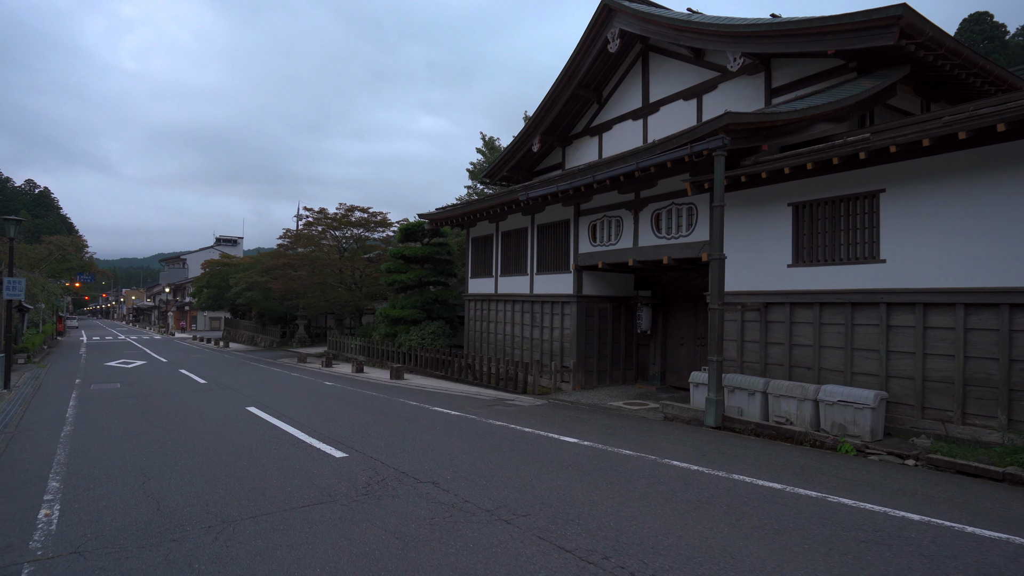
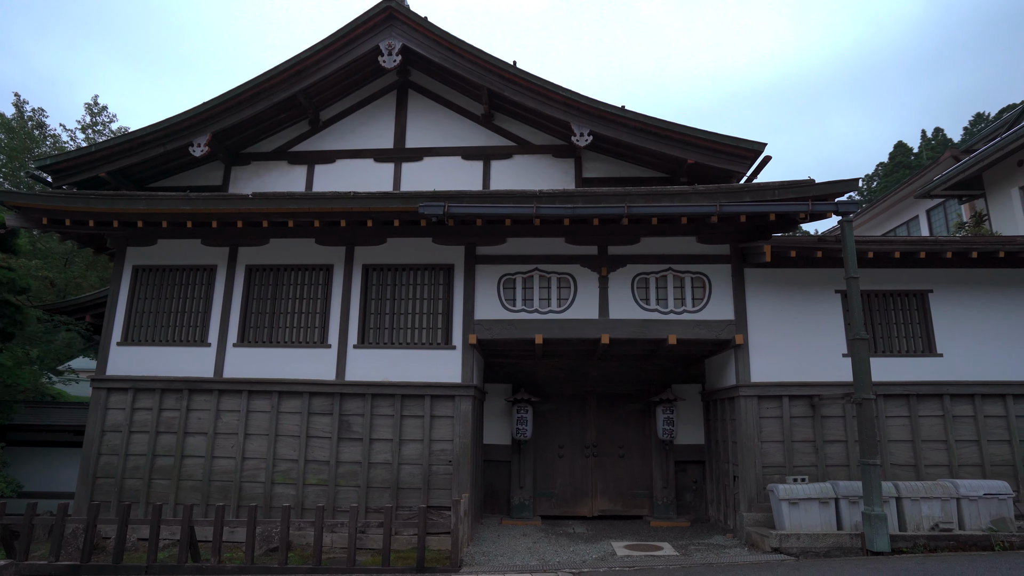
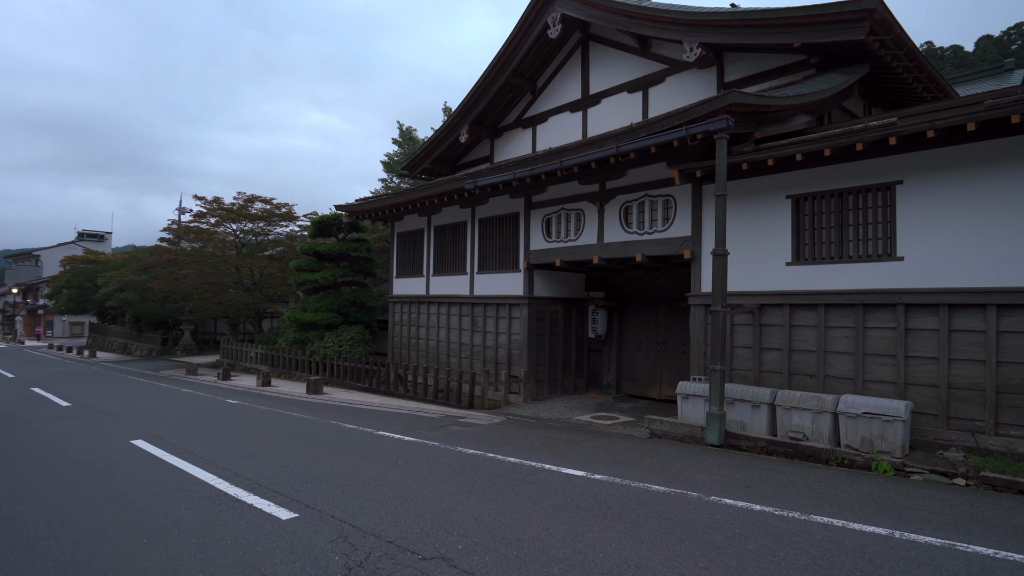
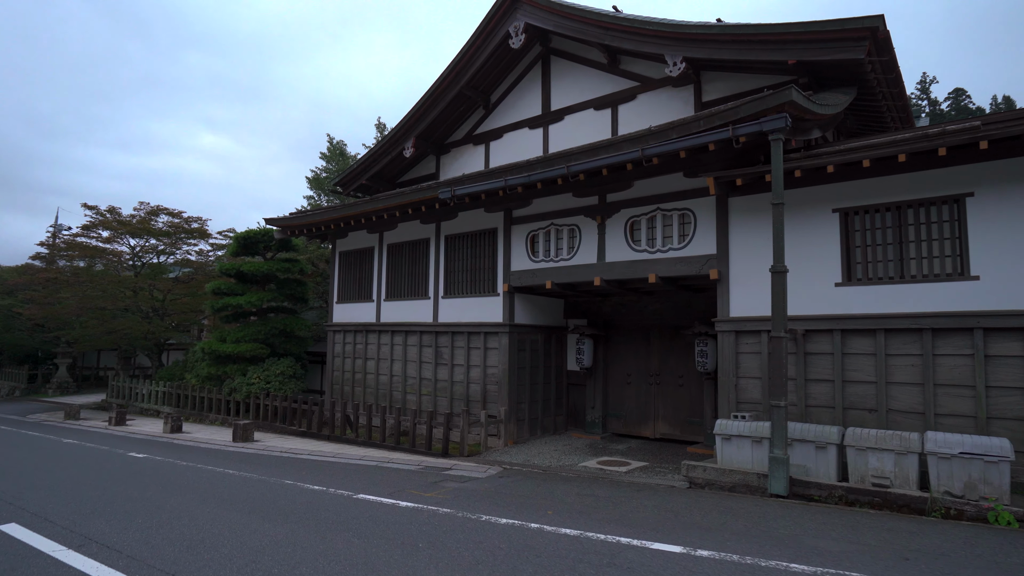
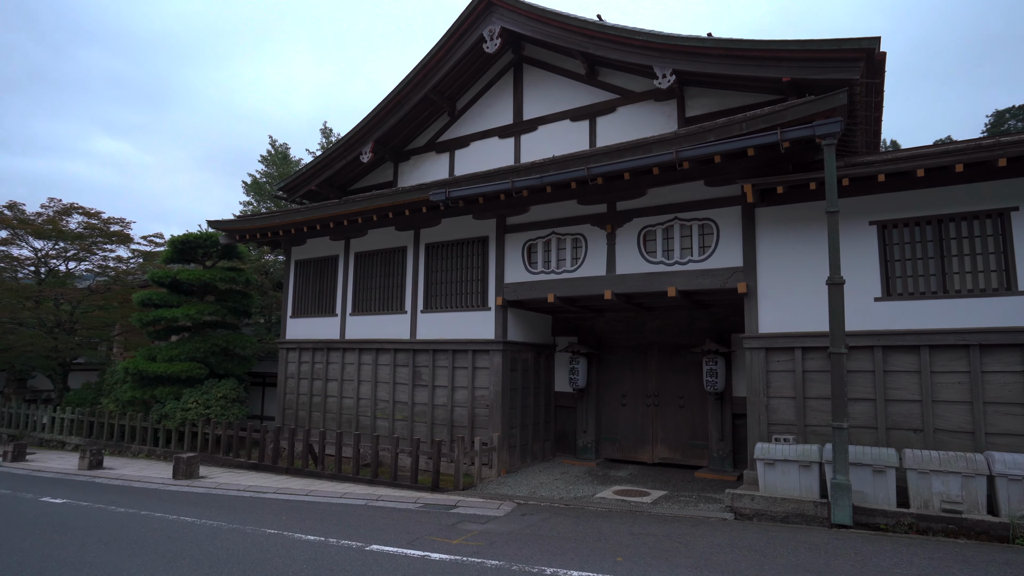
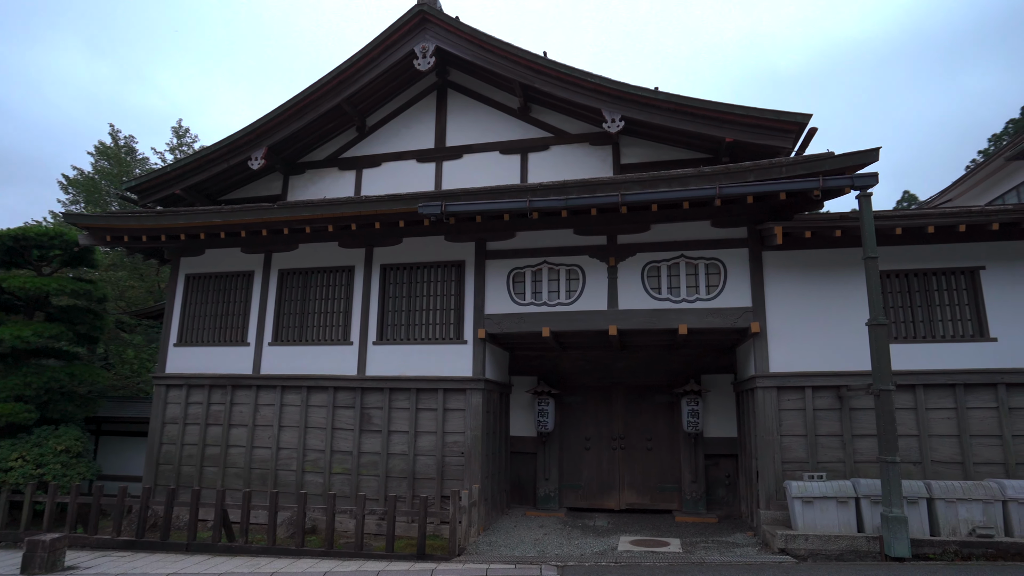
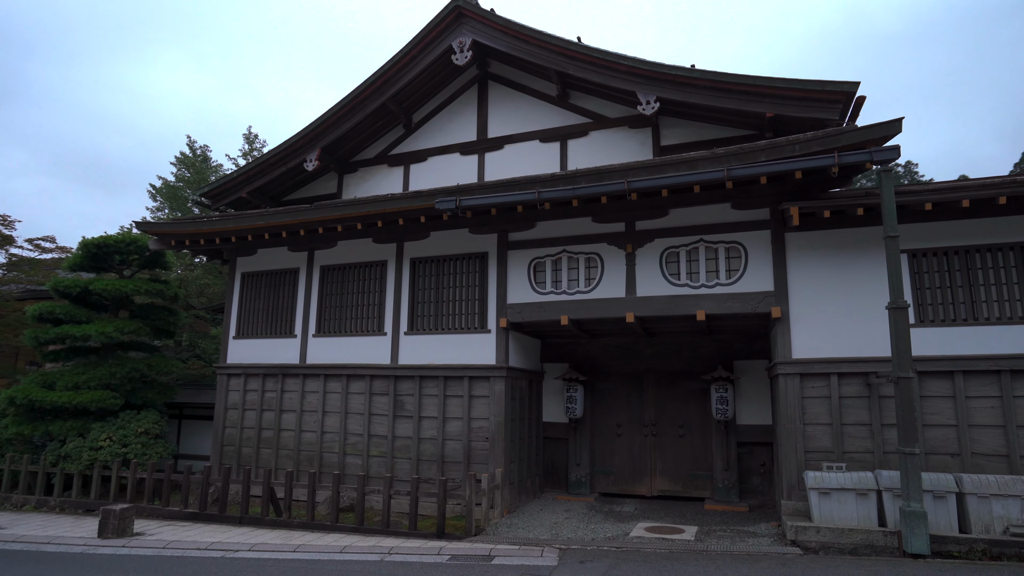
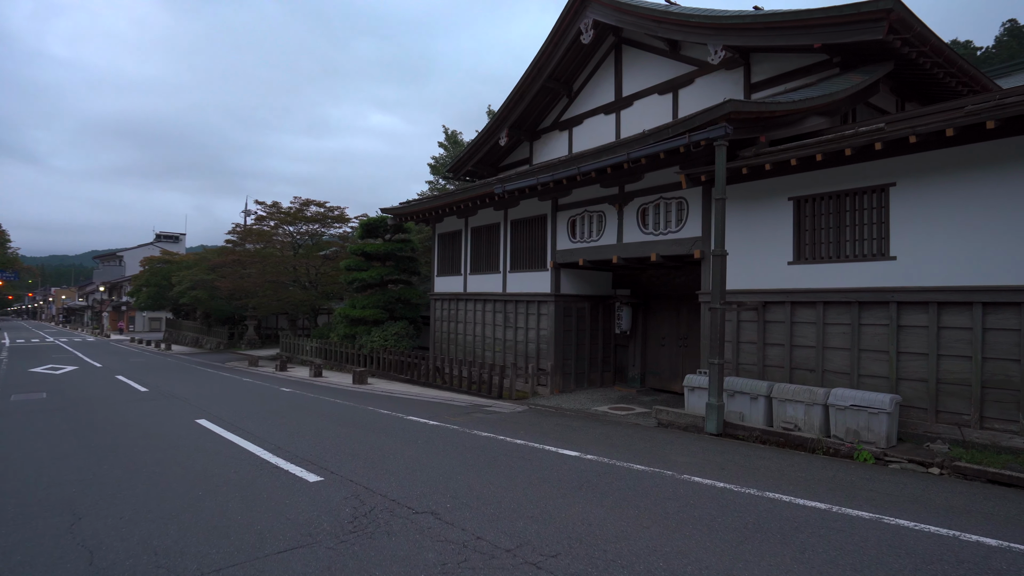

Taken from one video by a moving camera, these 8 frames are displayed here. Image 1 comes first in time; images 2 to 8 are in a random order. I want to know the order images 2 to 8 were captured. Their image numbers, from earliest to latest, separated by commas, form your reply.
8, 3, 4, 5, 7, 6, 2
